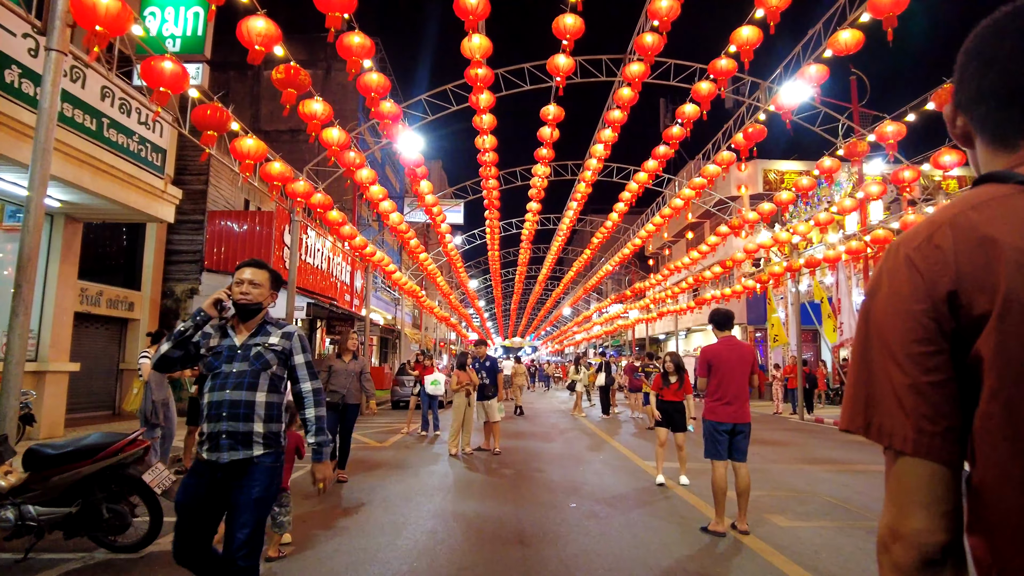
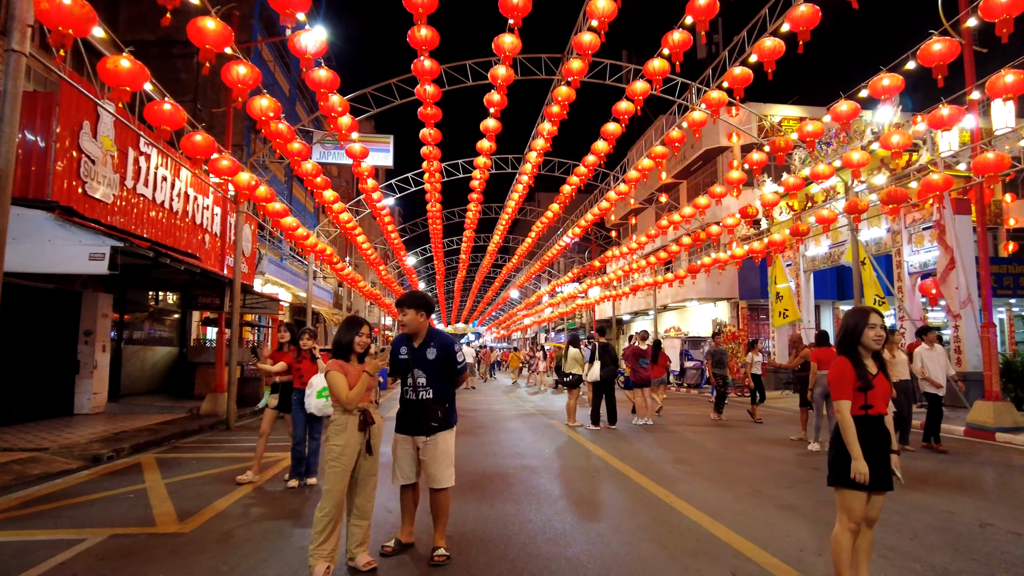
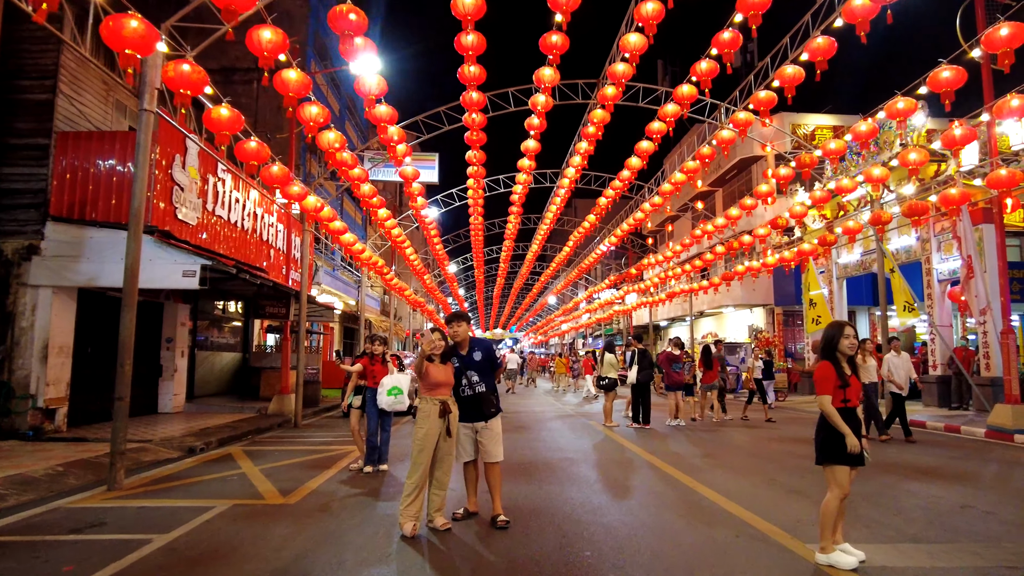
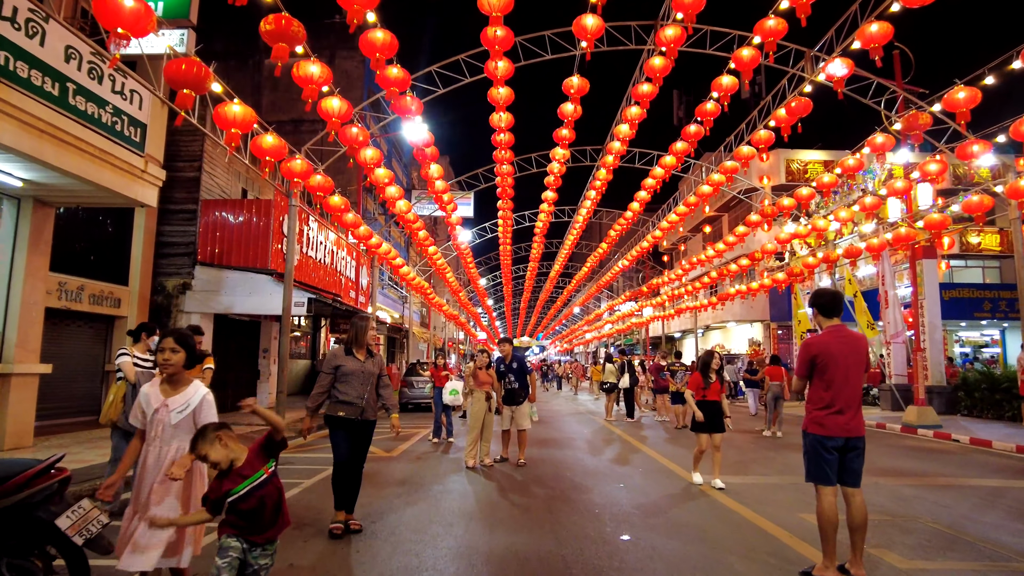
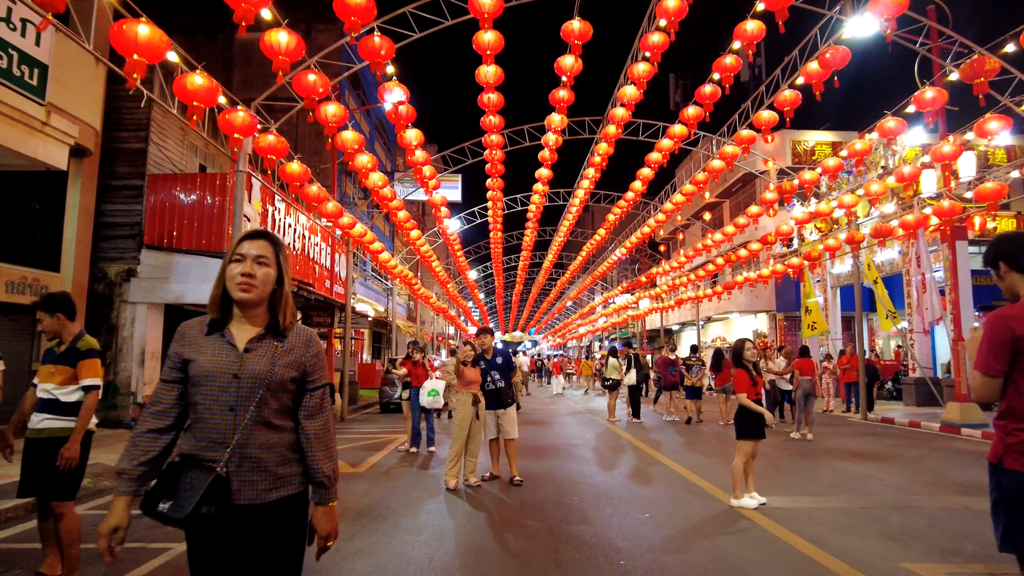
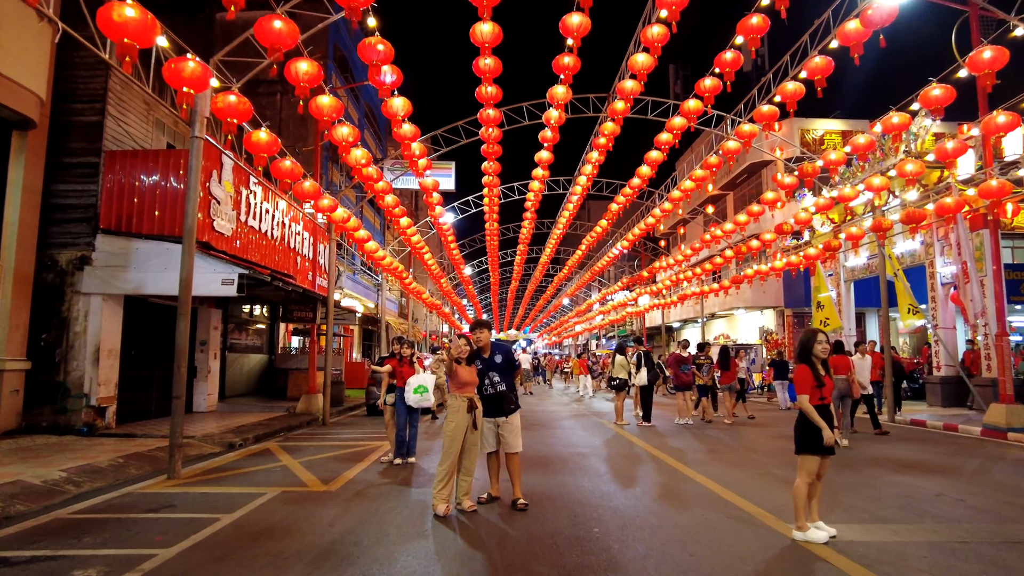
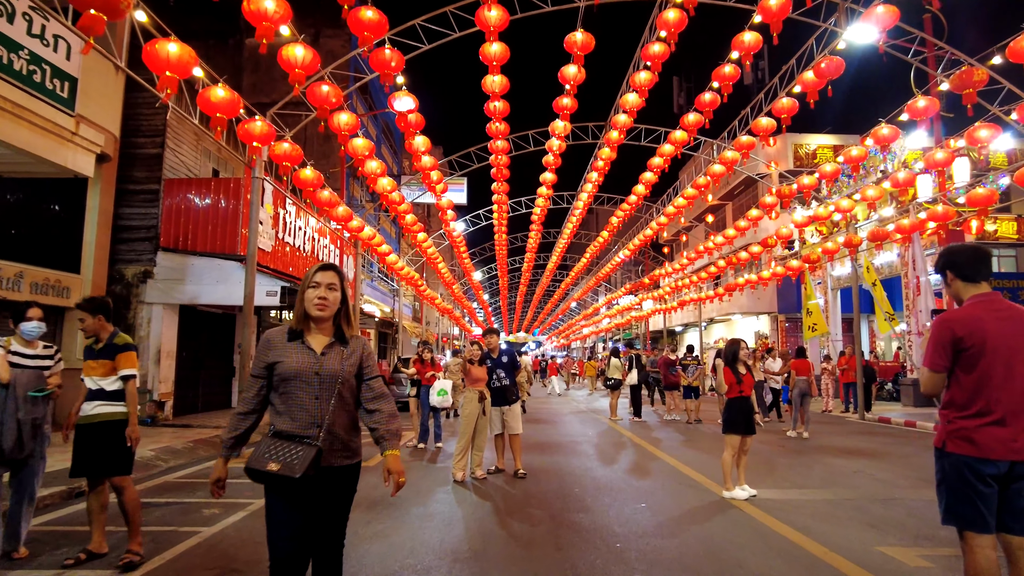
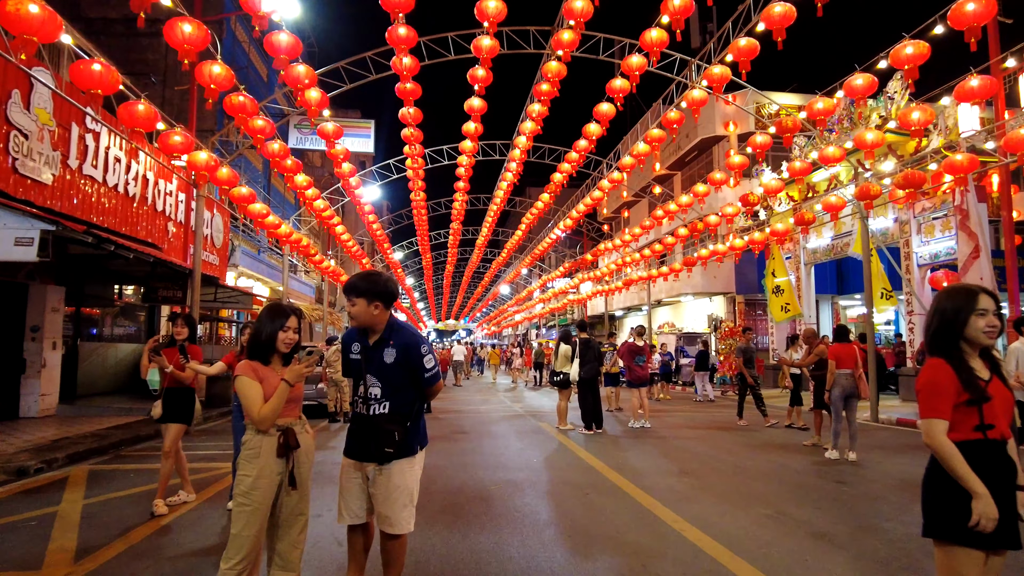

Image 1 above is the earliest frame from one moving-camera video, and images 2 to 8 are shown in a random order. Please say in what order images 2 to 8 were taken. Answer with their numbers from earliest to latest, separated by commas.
4, 7, 5, 6, 3, 2, 8
